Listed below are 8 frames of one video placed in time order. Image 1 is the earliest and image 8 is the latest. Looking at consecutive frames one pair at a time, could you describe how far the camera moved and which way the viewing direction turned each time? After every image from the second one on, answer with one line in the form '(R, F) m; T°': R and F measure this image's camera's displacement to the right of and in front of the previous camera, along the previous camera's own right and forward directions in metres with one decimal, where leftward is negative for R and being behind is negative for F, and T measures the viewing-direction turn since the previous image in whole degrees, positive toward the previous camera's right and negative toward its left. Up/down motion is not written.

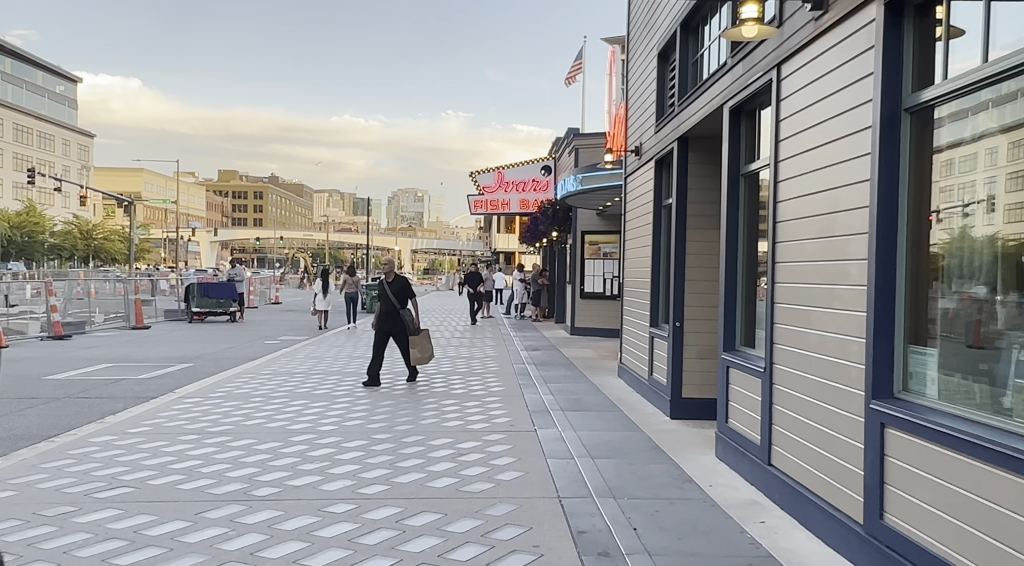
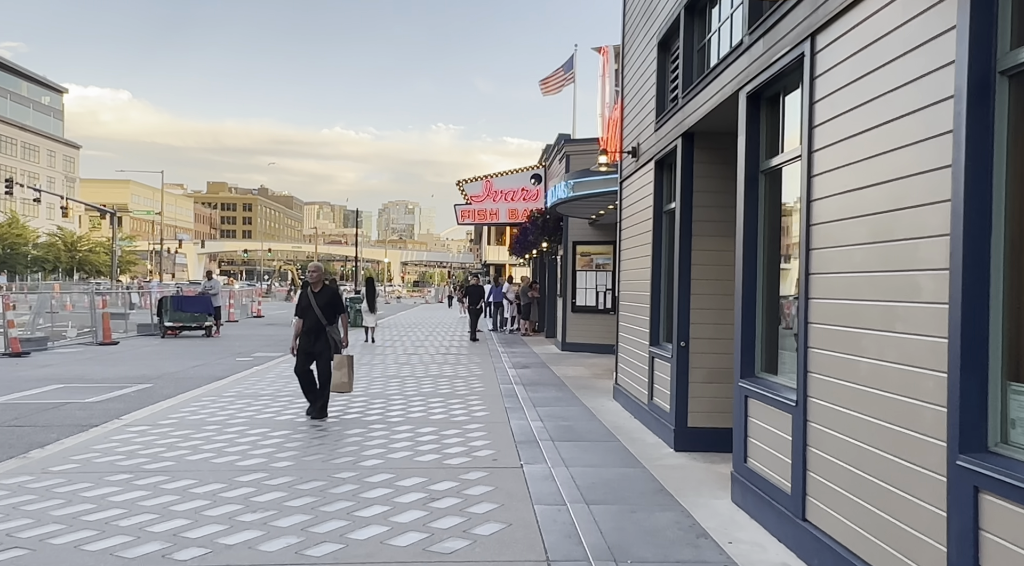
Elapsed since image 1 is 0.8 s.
(+0.1, +1.0) m; +1°
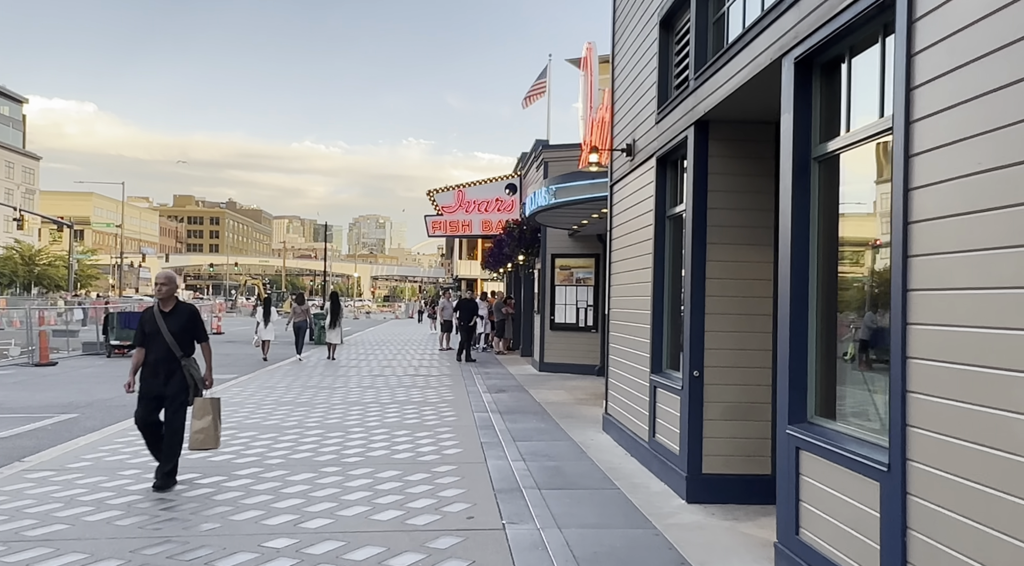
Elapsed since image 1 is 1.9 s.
(-0.1, +1.3) m; +2°
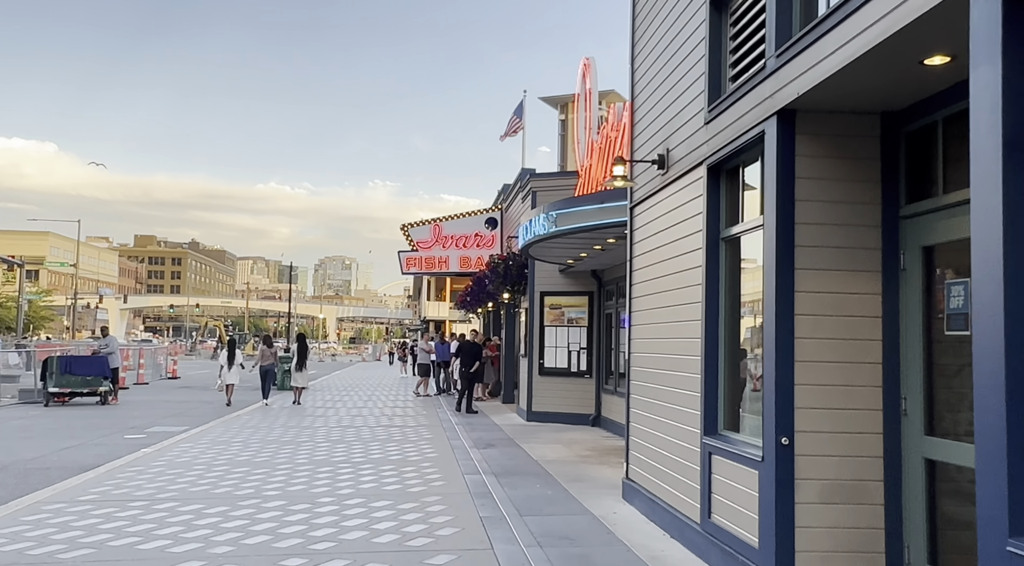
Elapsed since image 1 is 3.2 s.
(-0.4, +1.6) m; +2°
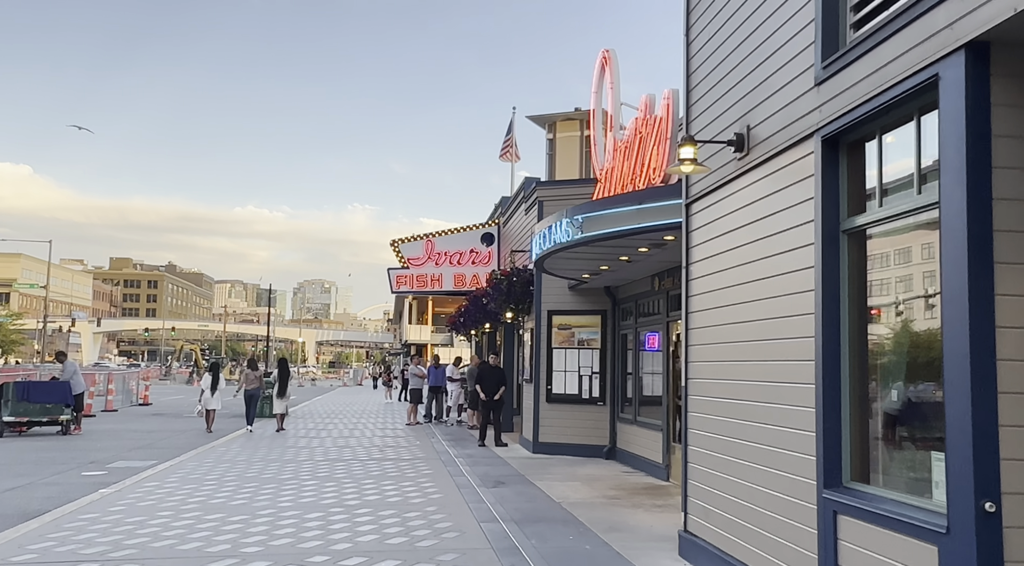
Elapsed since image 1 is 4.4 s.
(-0.5, +1.4) m; +1°
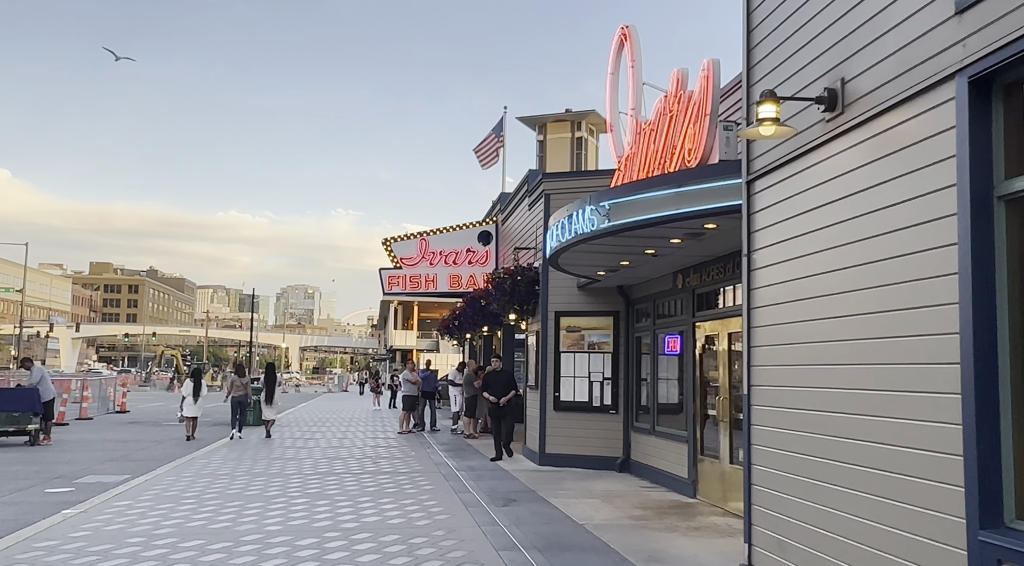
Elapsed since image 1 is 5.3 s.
(-0.3, +1.1) m; +1°
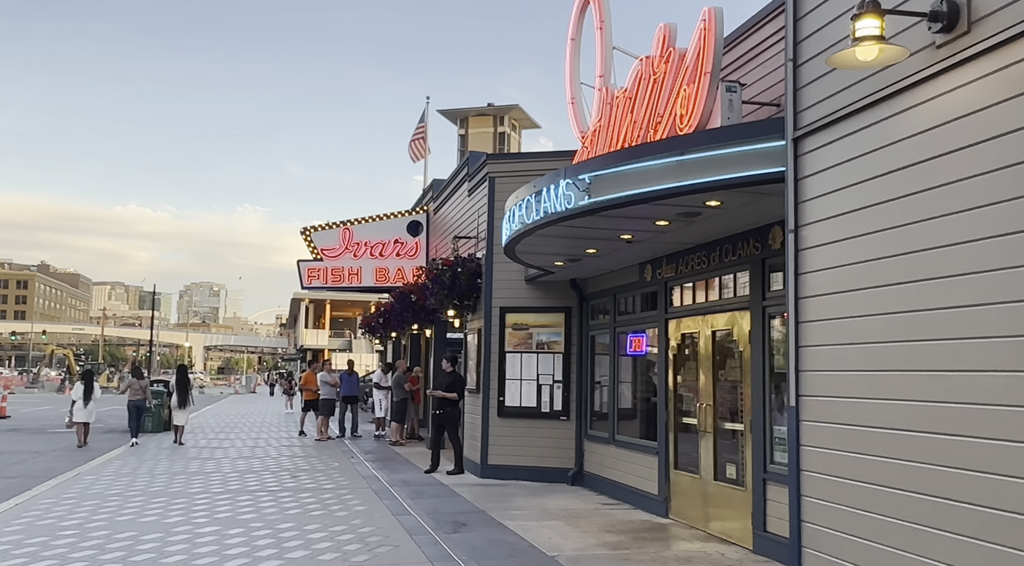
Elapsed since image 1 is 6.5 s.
(-0.4, +1.4) m; +6°
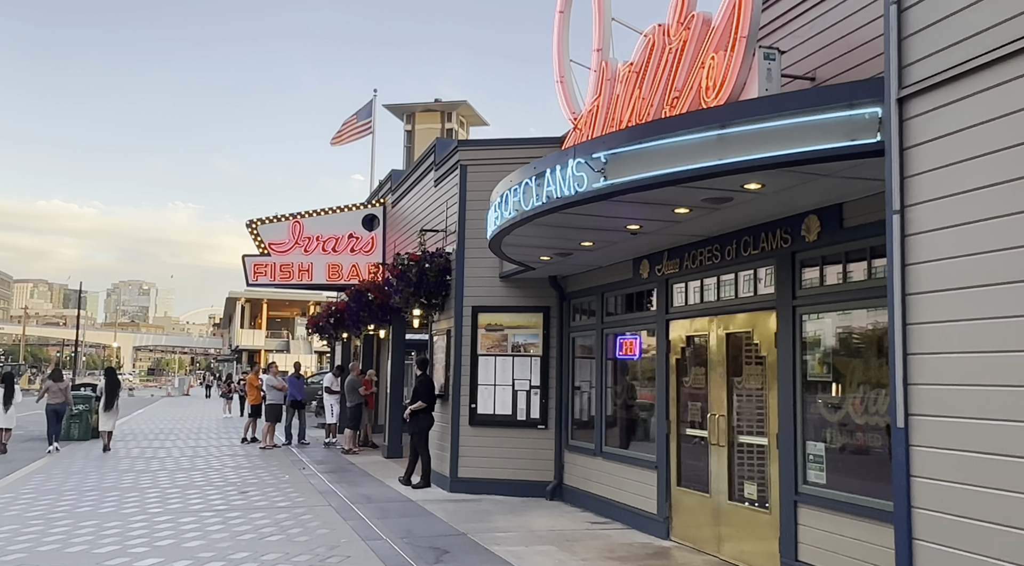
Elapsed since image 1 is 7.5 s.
(-0.5, +1.0) m; +4°
